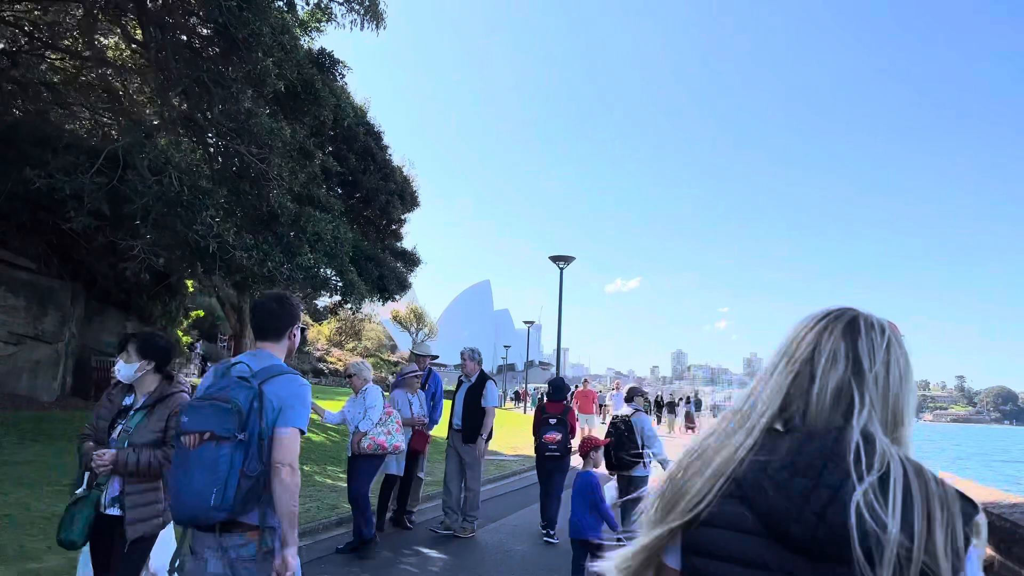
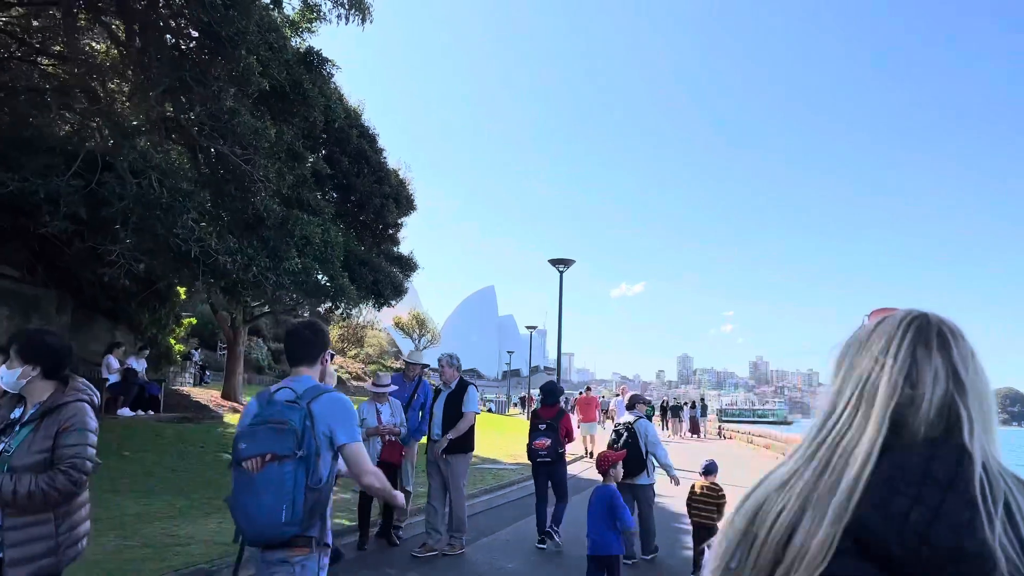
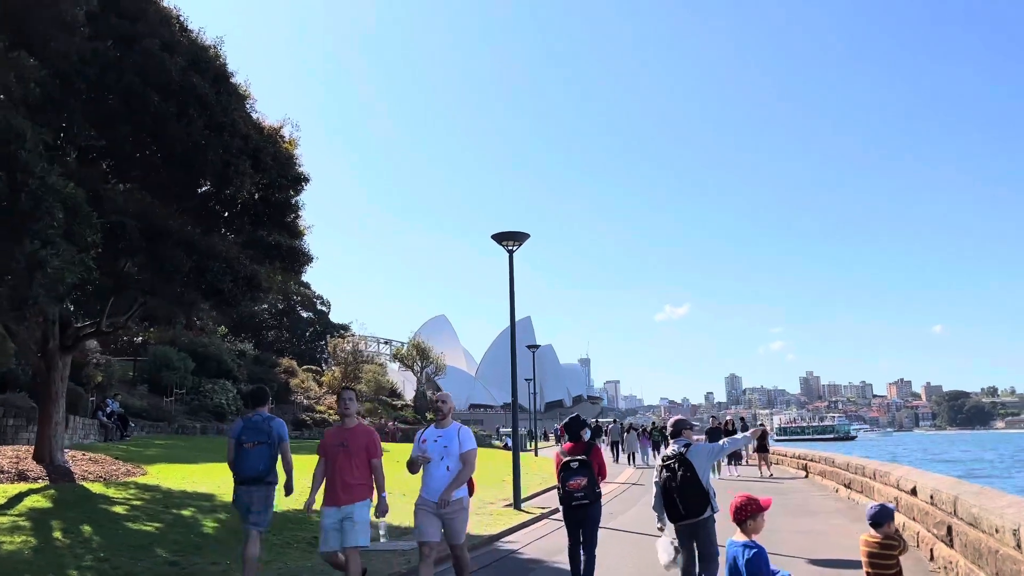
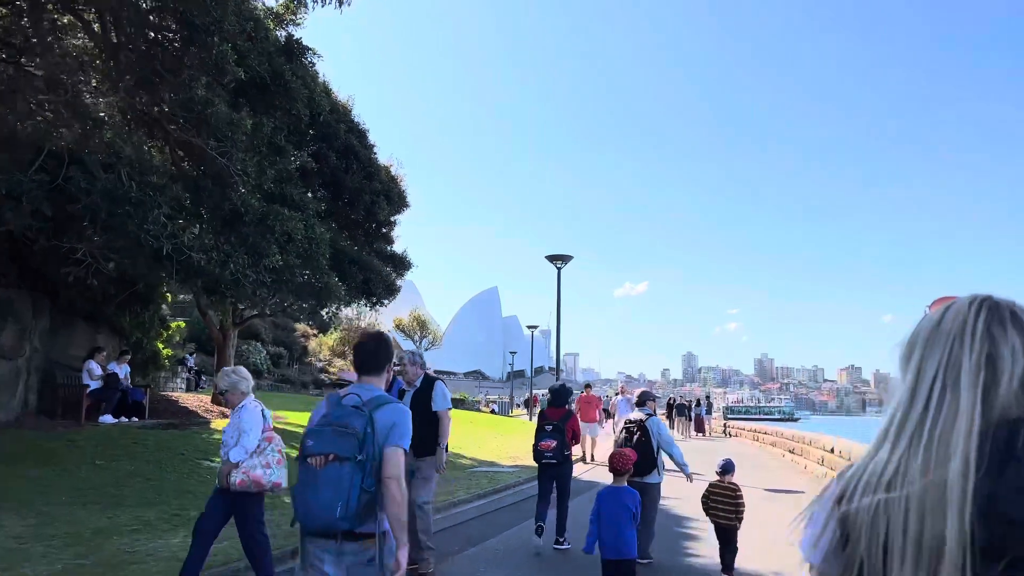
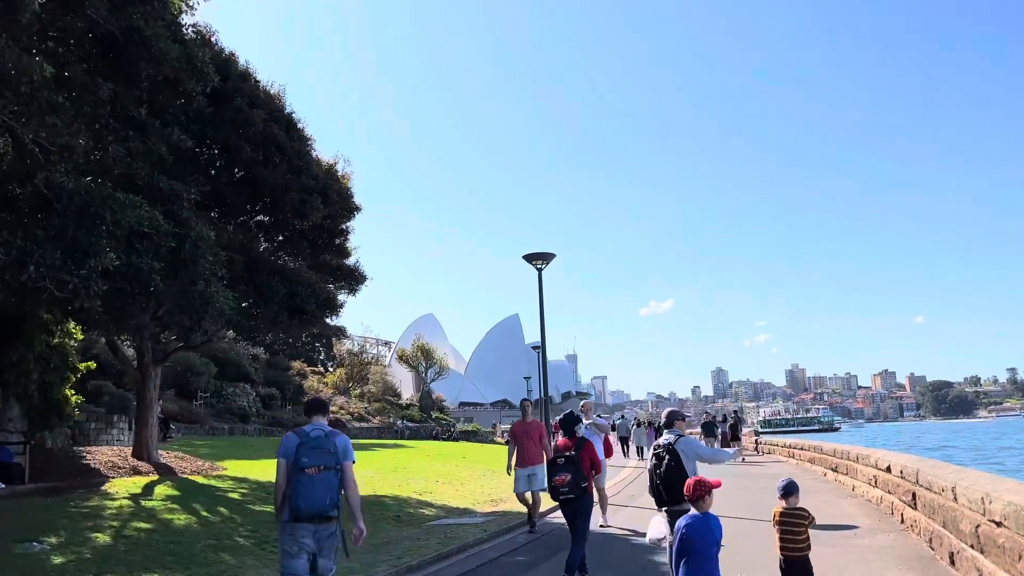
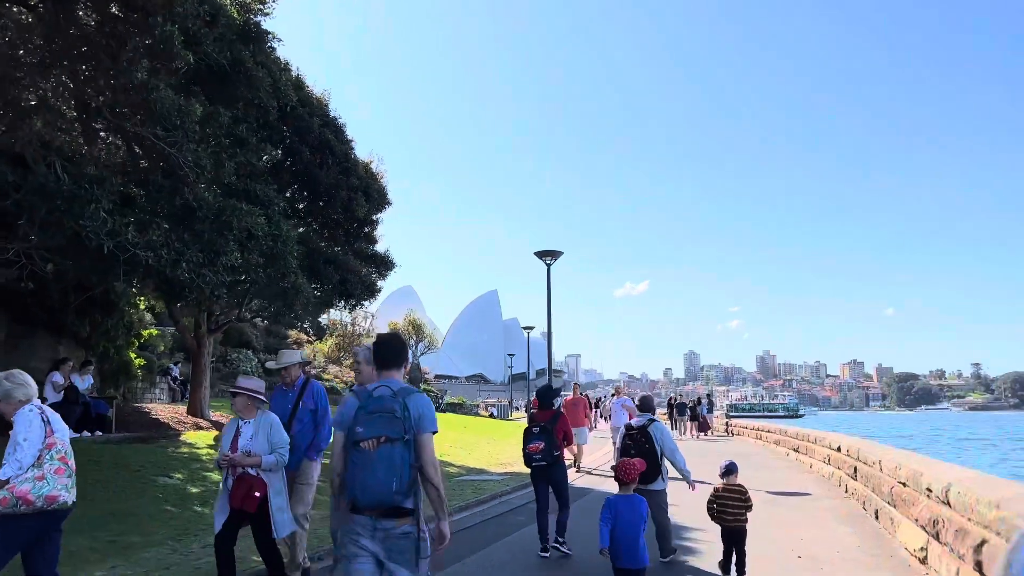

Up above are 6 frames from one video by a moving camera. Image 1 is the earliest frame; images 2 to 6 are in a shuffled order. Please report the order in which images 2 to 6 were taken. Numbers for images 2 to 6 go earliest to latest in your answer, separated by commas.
2, 4, 6, 5, 3
